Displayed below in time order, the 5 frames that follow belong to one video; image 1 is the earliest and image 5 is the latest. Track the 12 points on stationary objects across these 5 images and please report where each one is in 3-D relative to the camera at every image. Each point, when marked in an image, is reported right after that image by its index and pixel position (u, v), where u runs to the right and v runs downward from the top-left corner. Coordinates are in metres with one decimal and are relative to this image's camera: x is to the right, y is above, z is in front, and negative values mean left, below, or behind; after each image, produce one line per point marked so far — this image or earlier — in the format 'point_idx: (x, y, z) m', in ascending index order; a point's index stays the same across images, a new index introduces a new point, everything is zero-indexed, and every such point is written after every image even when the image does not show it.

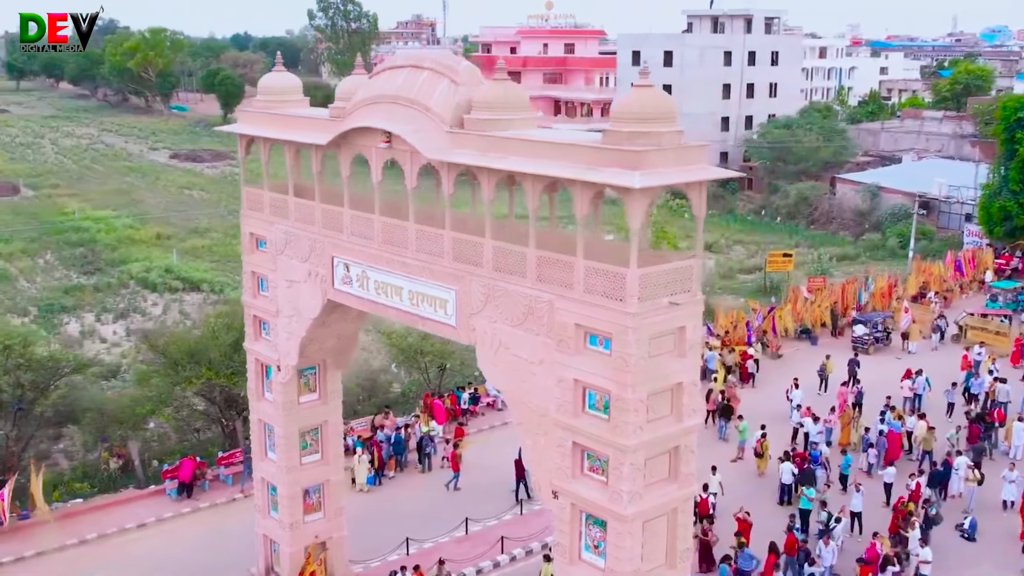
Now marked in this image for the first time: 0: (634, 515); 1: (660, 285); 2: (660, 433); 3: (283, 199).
0: (+0.9, -1.8, +9.4) m
1: (+1.1, 0.0, +9.2) m
2: (+1.1, -1.2, +9.4) m
3: (-2.4, +0.9, +12.7) m
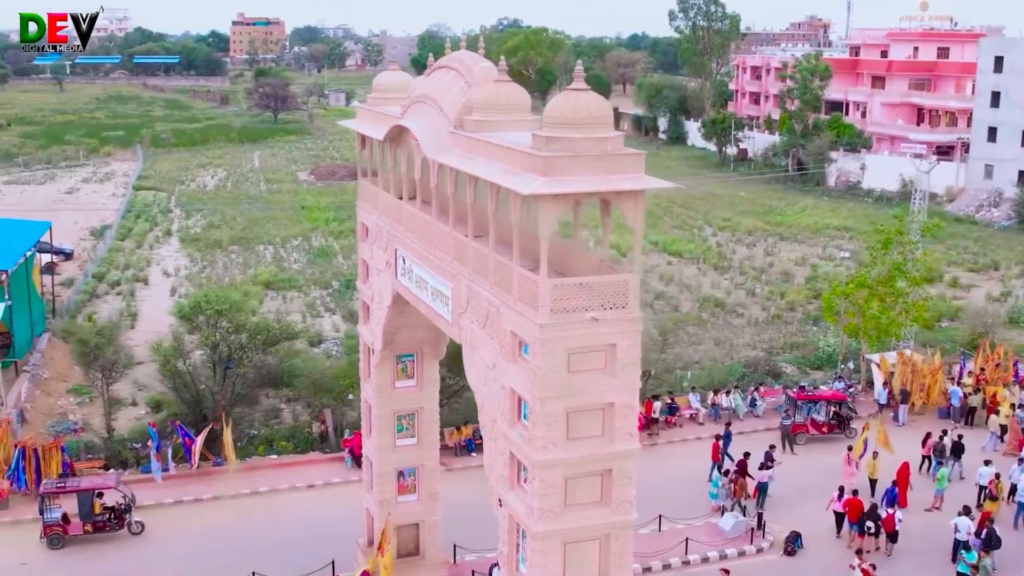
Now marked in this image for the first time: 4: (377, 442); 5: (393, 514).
0: (+0.3, -1.9, +9.1) m
1: (+0.5, -0.1, +8.8) m
2: (+0.5, -1.3, +9.0) m
3: (-1.5, +1.1, +13.3) m
4: (-1.6, -1.8, +14.1) m
5: (-1.4, -2.7, +14.4) m
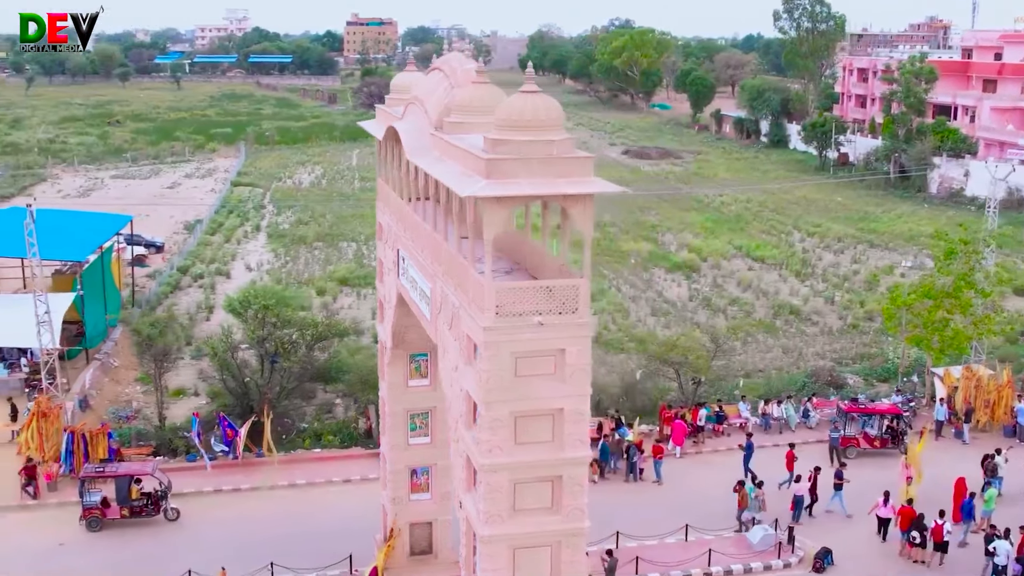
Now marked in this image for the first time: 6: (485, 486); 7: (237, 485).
0: (-0.2, -1.9, +9.0) m
1: (+0.1, -0.1, +8.7) m
2: (+0.1, -1.3, +9.0) m
3: (-1.4, +1.1, +13.4) m
4: (-1.5, -1.8, +14.3) m
5: (-1.3, -2.7, +14.5) m
6: (-0.2, -1.5, +8.9) m
7: (-4.2, -3.0, +18.1) m
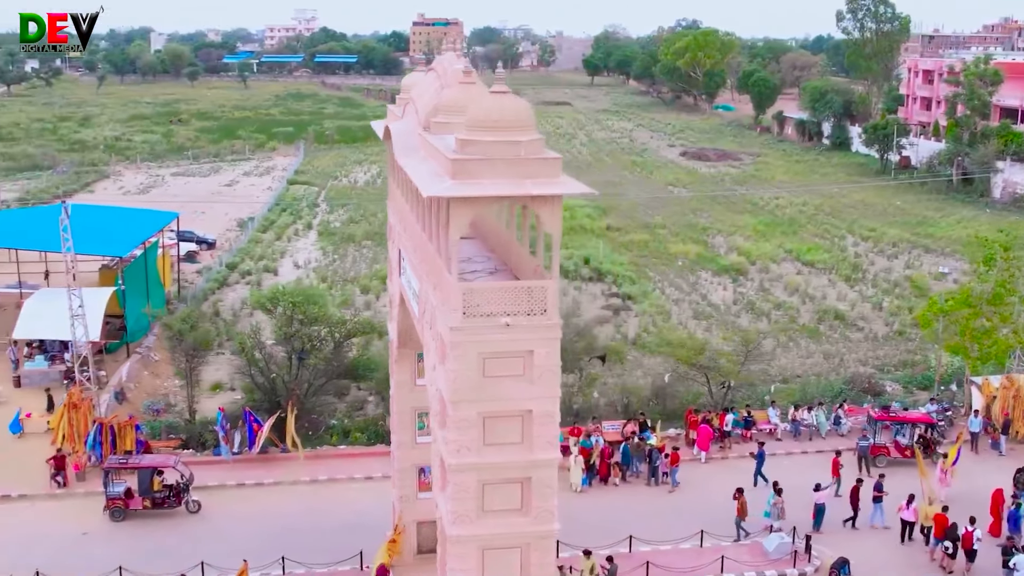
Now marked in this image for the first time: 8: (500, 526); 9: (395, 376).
0: (-0.4, -1.9, +9.0) m
1: (-0.1, -0.1, +8.7) m
2: (-0.1, -1.3, +9.0) m
3: (-1.3, +1.1, +13.5) m
4: (-1.4, -1.8, +14.3) m
5: (-1.2, -2.7, +14.6) m
6: (-0.4, -1.5, +8.9) m
7: (-3.9, -2.9, +18.3) m
8: (-0.1, -1.8, +9.1) m
9: (-1.4, -1.1, +14.2) m
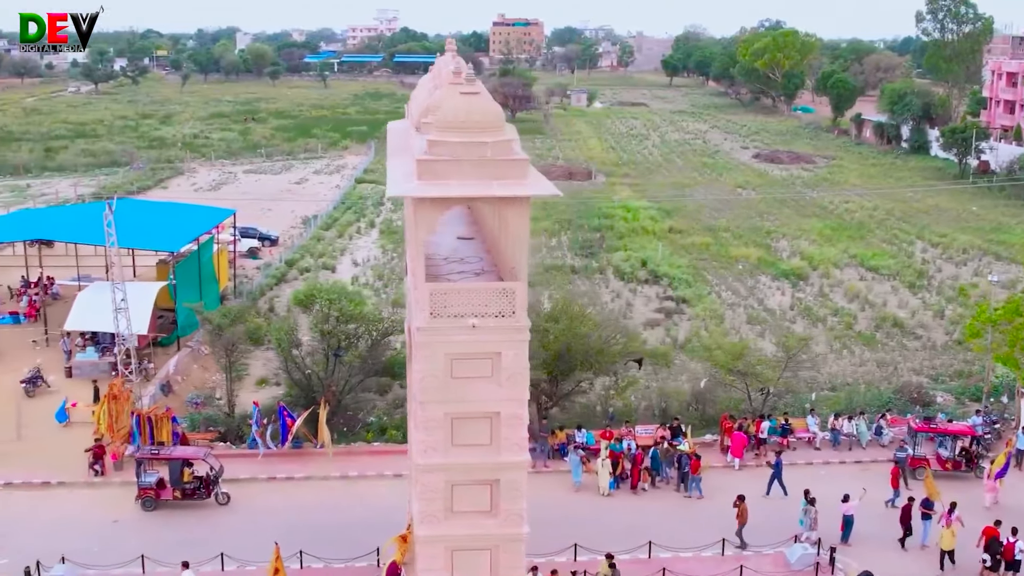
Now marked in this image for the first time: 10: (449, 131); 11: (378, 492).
0: (-0.6, -1.9, +9.0) m
1: (-0.3, -0.1, +8.7) m
2: (-0.4, -1.3, +8.9) m
3: (-1.2, +1.1, +13.5) m
4: (-1.2, -1.8, +14.4) m
5: (-1.1, -2.7, +14.6) m
6: (-0.7, -1.5, +9.0) m
7: (-3.4, -2.9, +18.5) m
8: (-0.3, -1.8, +9.1) m
9: (-1.2, -1.0, +14.2) m
10: (-0.5, +1.1, +8.6) m
11: (-2.0, -3.1, +18.1) m
